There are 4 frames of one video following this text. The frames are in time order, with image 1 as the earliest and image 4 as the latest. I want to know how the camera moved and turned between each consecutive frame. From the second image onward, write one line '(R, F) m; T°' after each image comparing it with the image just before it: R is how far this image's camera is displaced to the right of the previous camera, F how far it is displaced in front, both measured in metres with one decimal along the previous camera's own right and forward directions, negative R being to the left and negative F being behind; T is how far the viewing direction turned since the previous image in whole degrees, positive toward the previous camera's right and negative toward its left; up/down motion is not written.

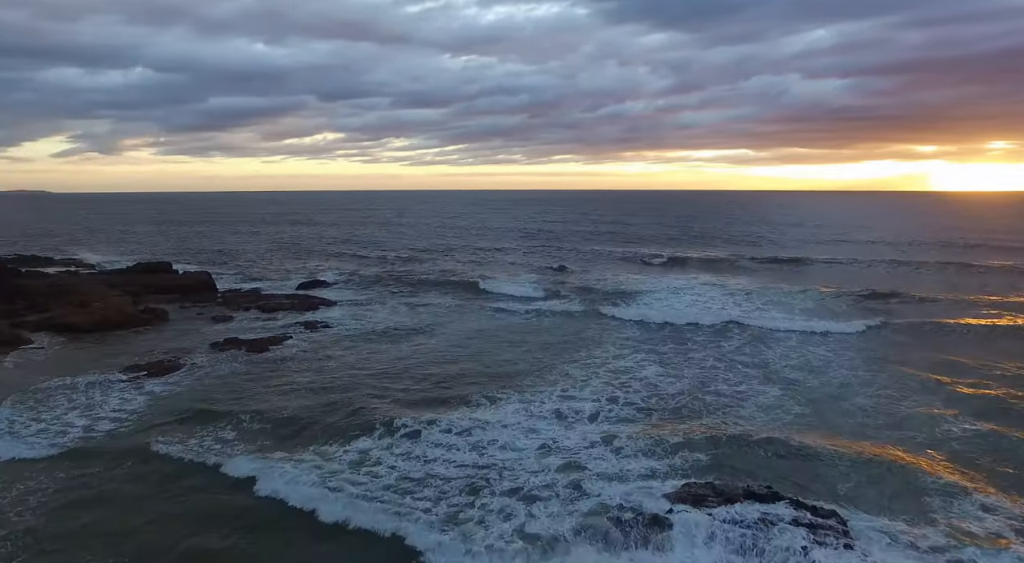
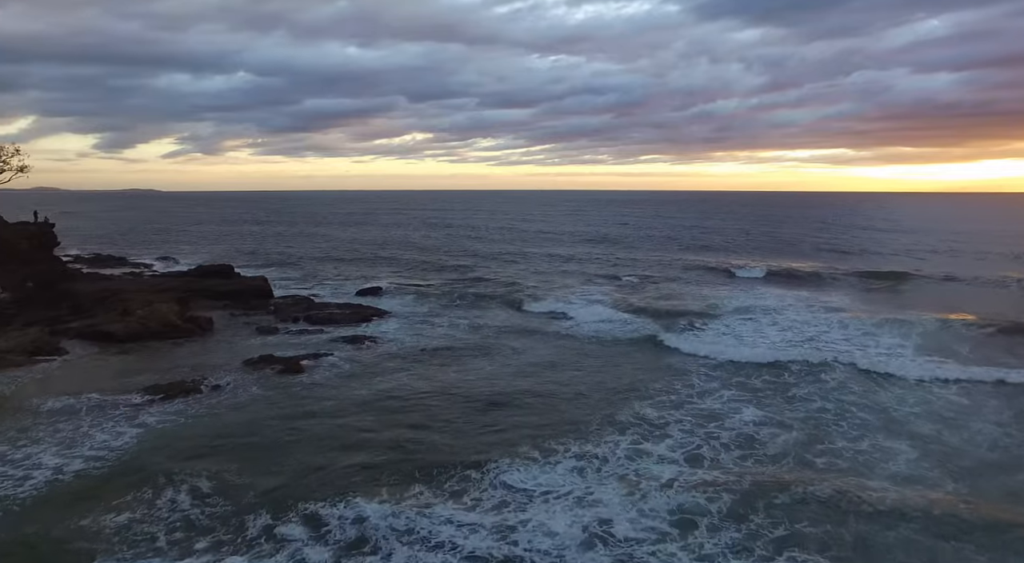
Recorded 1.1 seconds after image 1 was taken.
(+0.8, +4.5) m; -6°
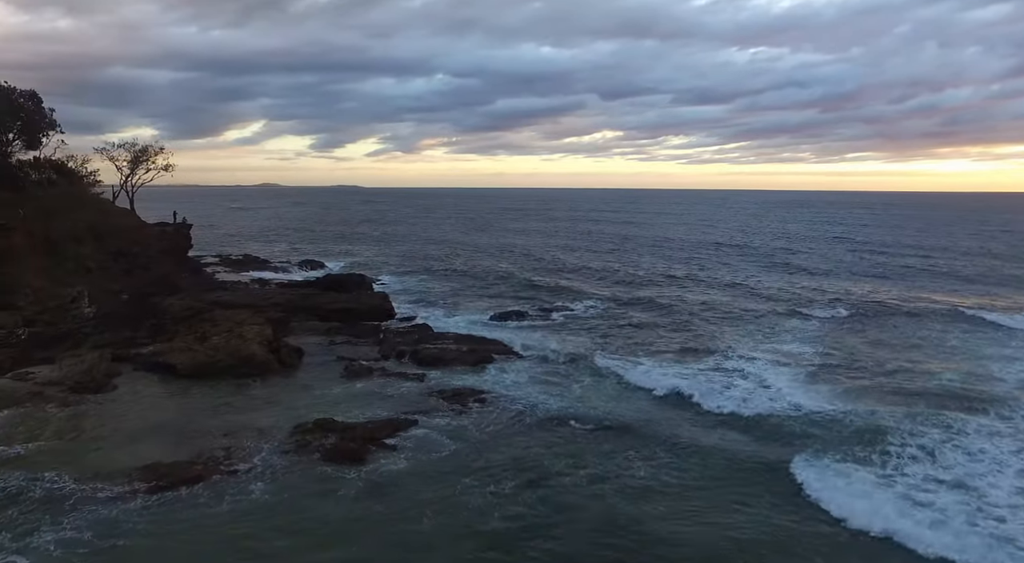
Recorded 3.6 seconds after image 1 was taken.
(+0.6, +10.8) m; -14°
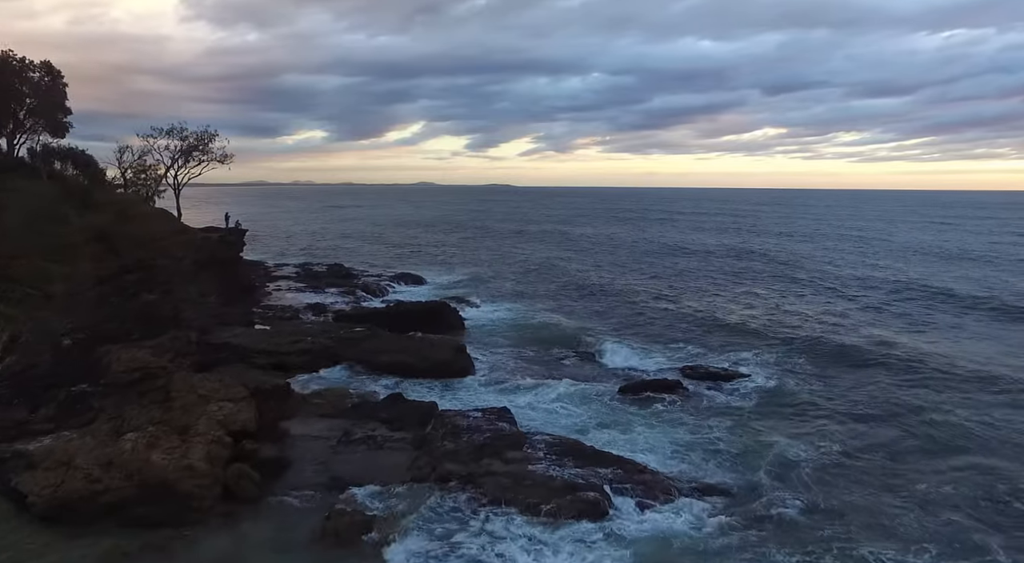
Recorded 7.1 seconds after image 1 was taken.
(+0.2, +15.7) m; -12°
